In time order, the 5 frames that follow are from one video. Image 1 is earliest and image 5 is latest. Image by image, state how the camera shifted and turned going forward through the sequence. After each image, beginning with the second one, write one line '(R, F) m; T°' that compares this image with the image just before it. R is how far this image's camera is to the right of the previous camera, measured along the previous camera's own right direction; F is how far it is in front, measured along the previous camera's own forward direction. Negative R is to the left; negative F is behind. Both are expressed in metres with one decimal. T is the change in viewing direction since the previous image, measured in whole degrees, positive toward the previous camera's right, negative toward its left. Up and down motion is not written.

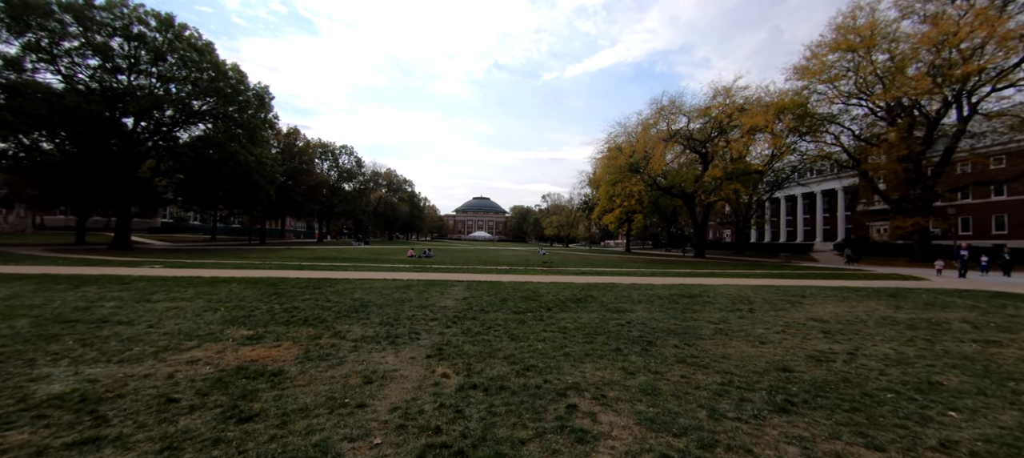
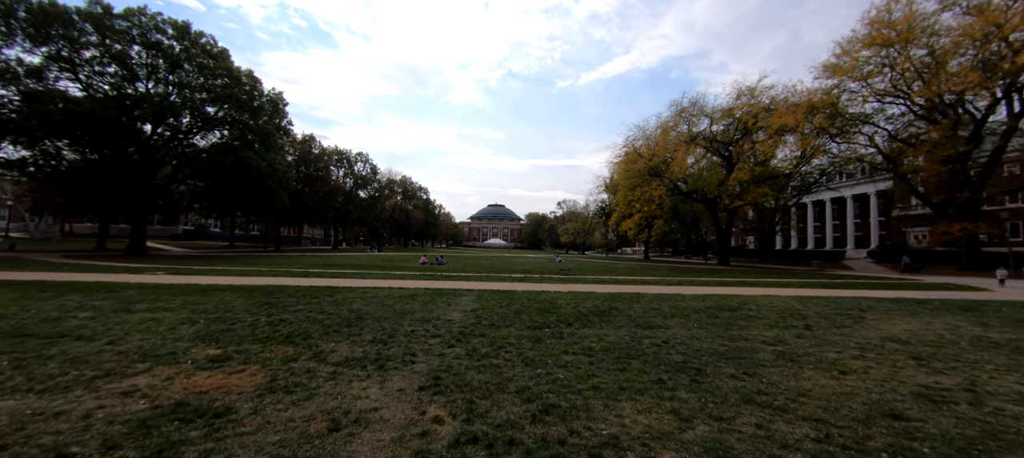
(0.0, +0.9) m; -2°
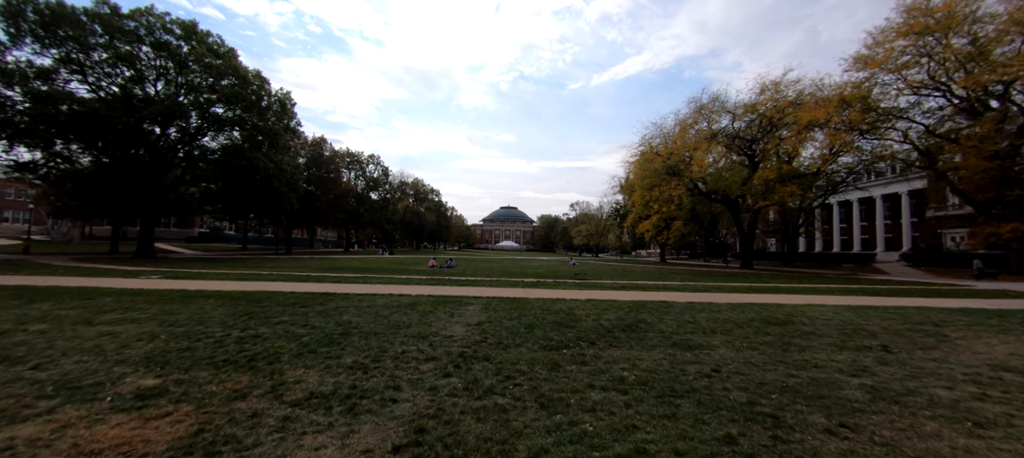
(0.0, +1.0) m; -2°
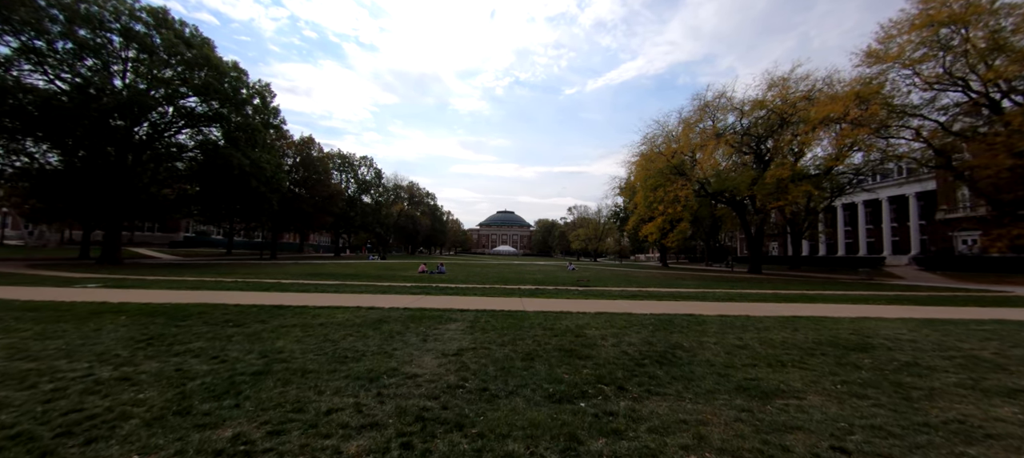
(+0.1, +1.6) m; +1°
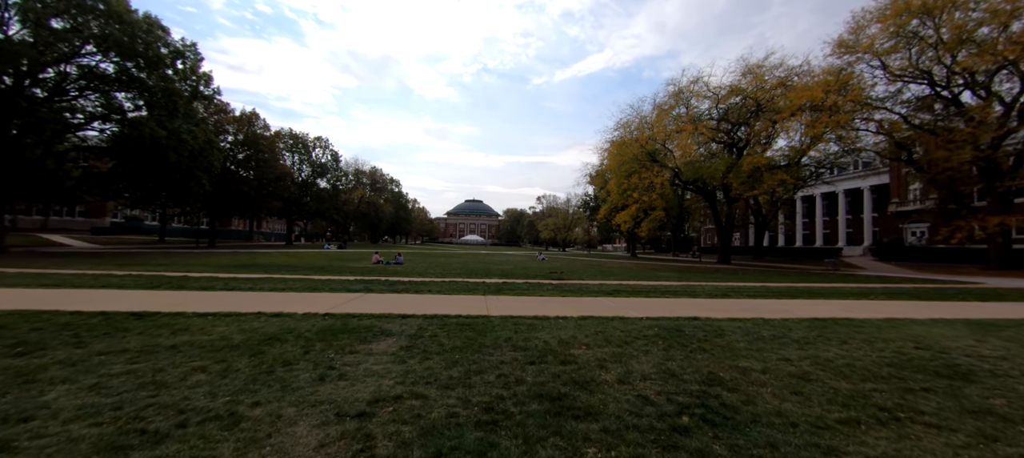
(+0.1, +1.9) m; +5°
